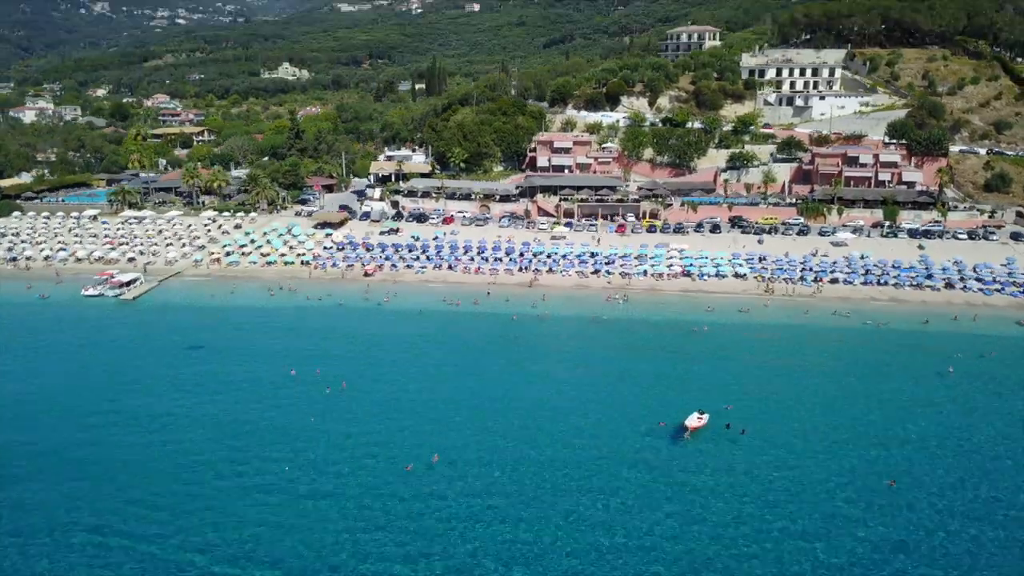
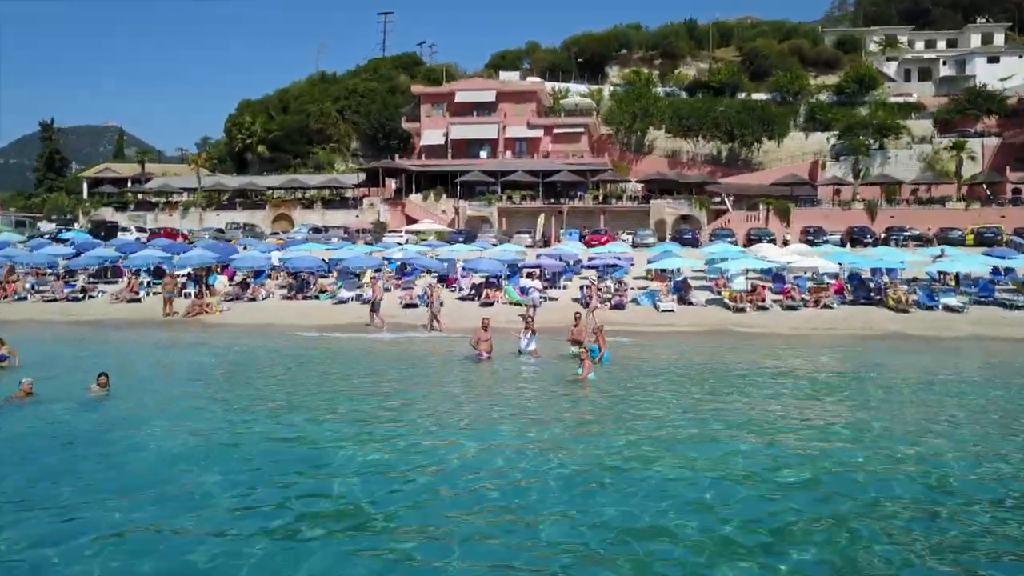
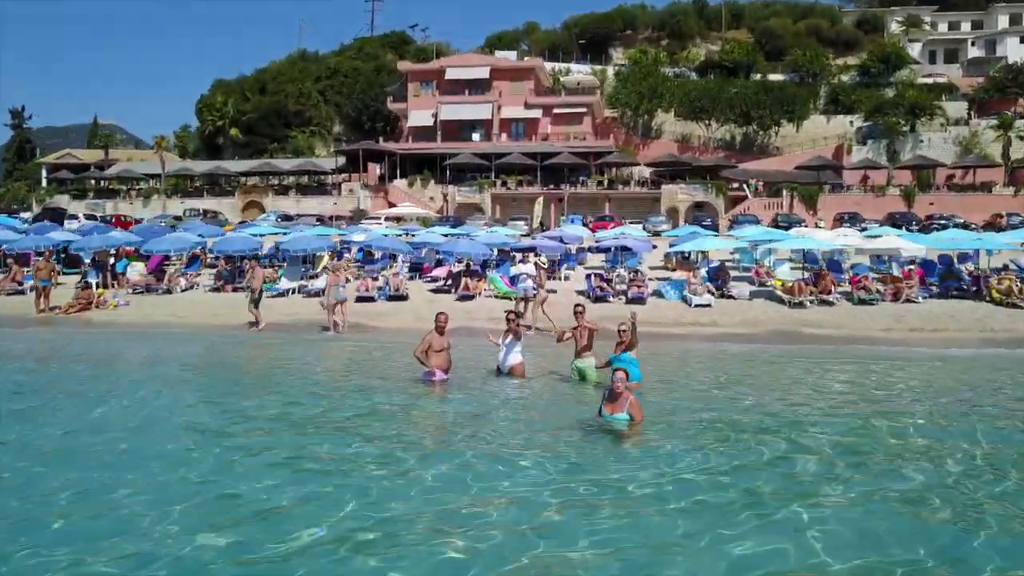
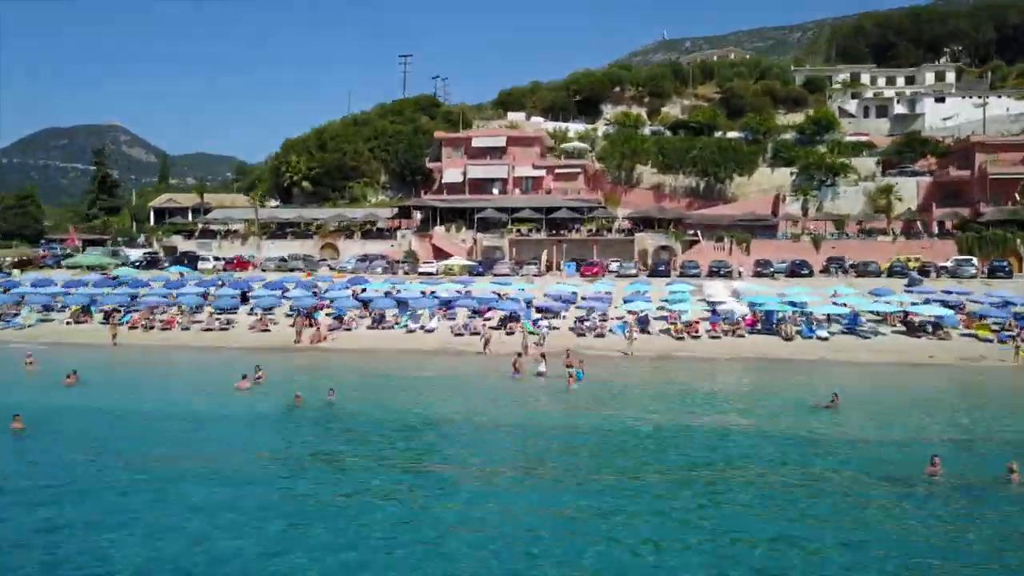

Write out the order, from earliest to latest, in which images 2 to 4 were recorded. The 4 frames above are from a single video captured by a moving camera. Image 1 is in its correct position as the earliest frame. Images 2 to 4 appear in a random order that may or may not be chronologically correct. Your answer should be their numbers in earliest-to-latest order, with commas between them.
4, 2, 3
